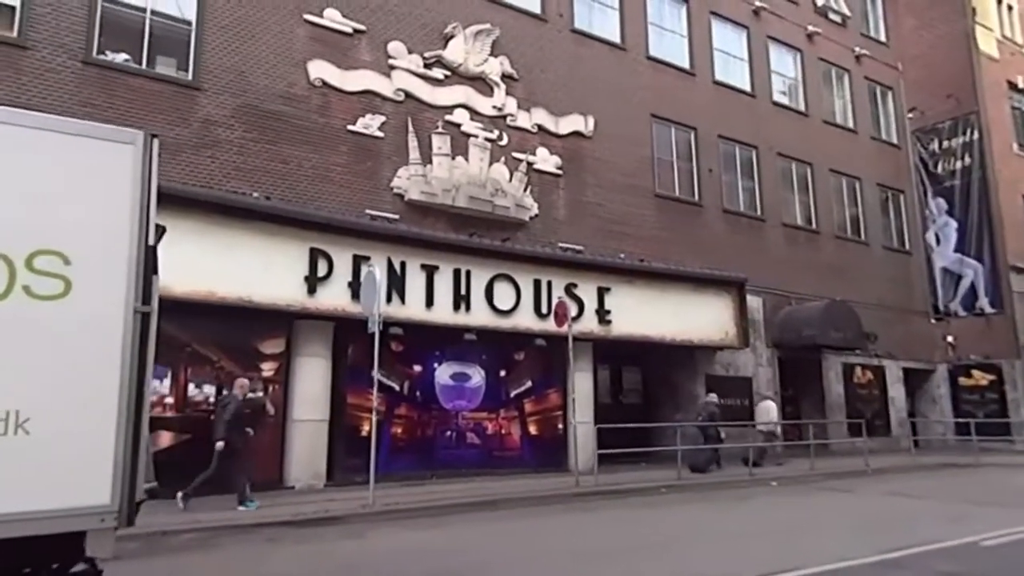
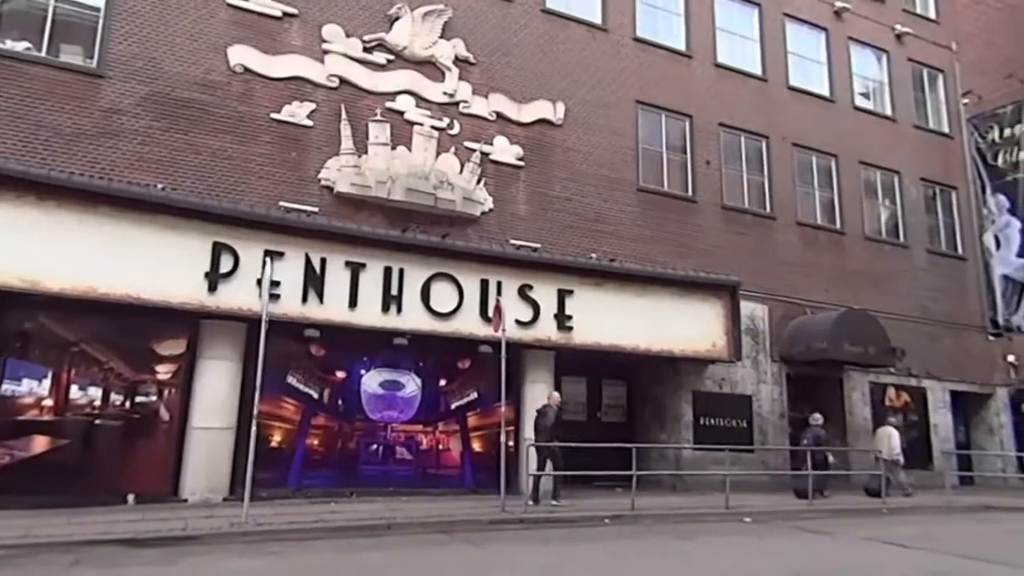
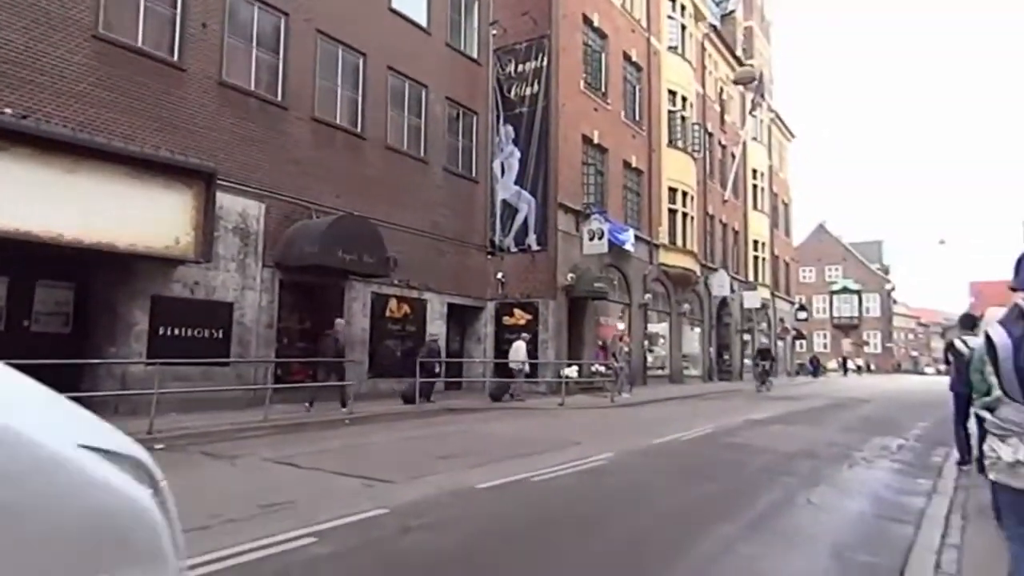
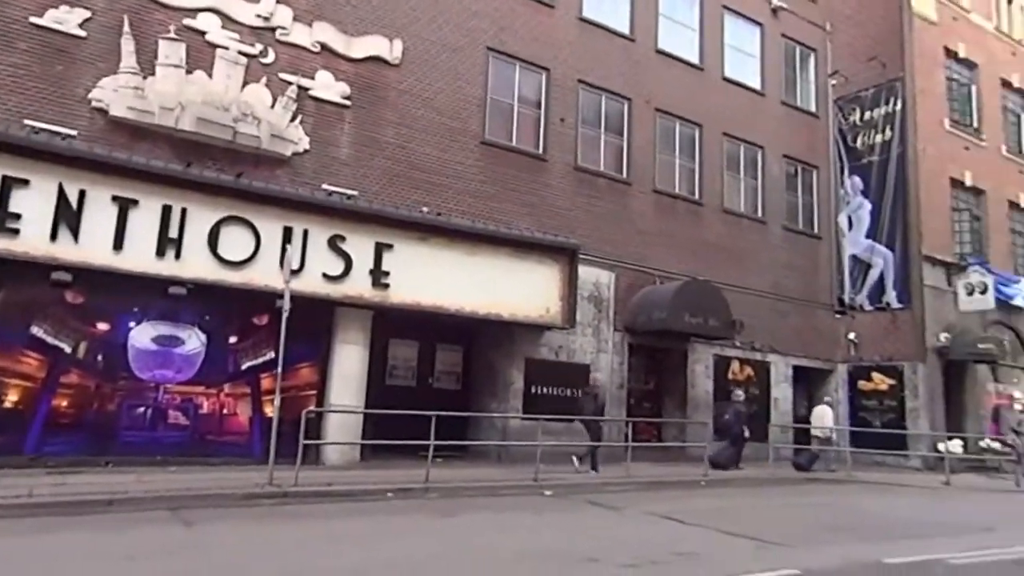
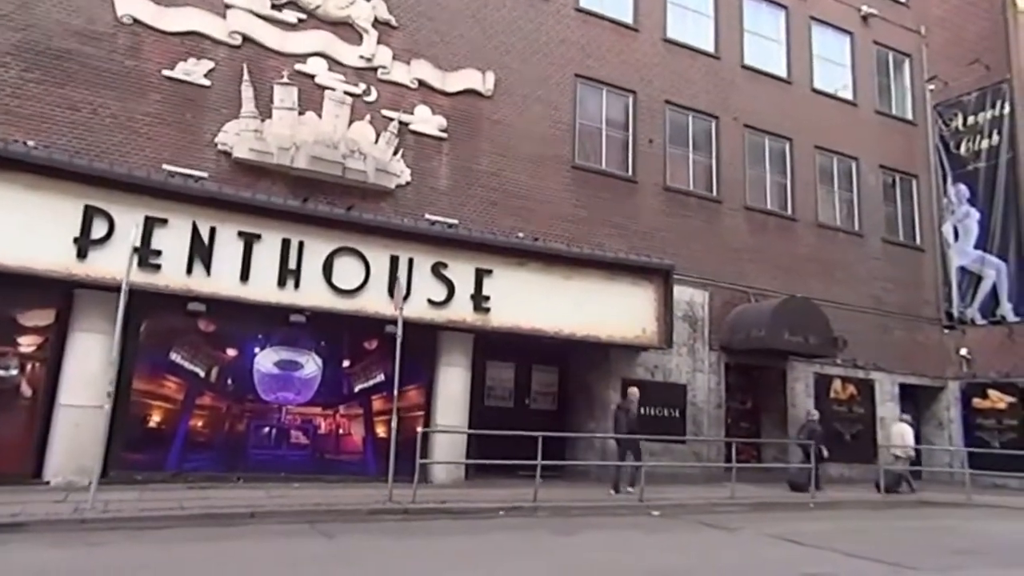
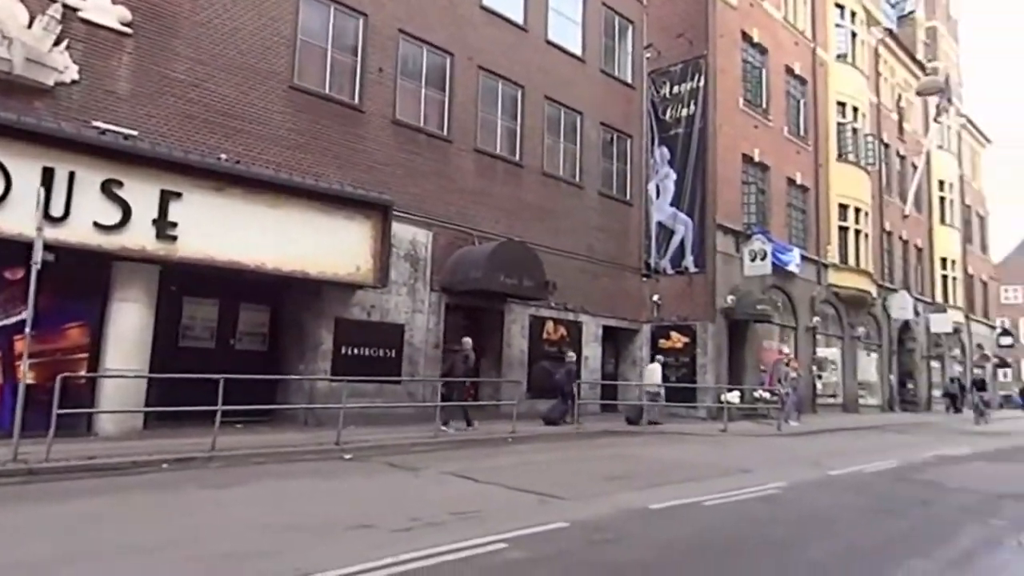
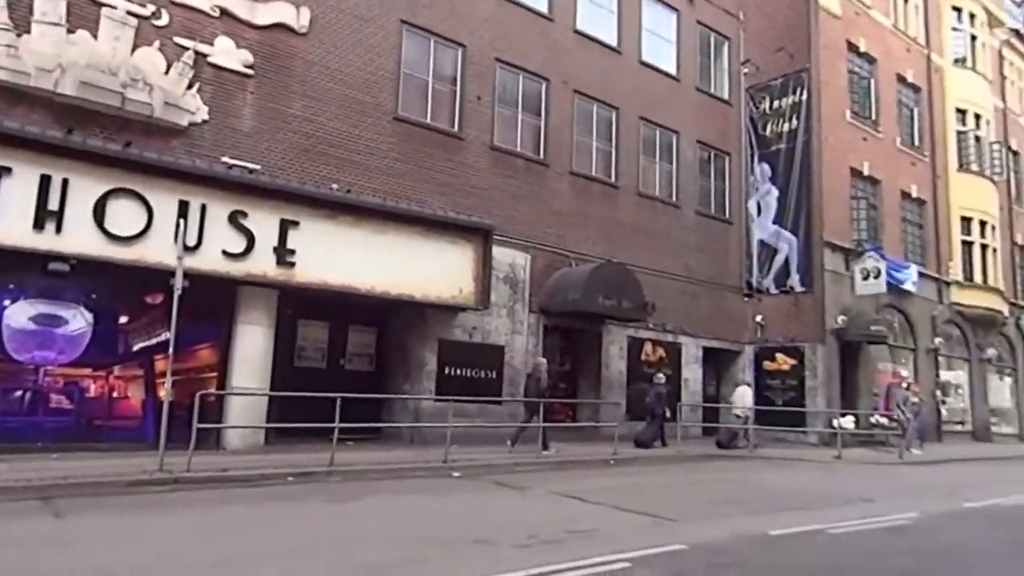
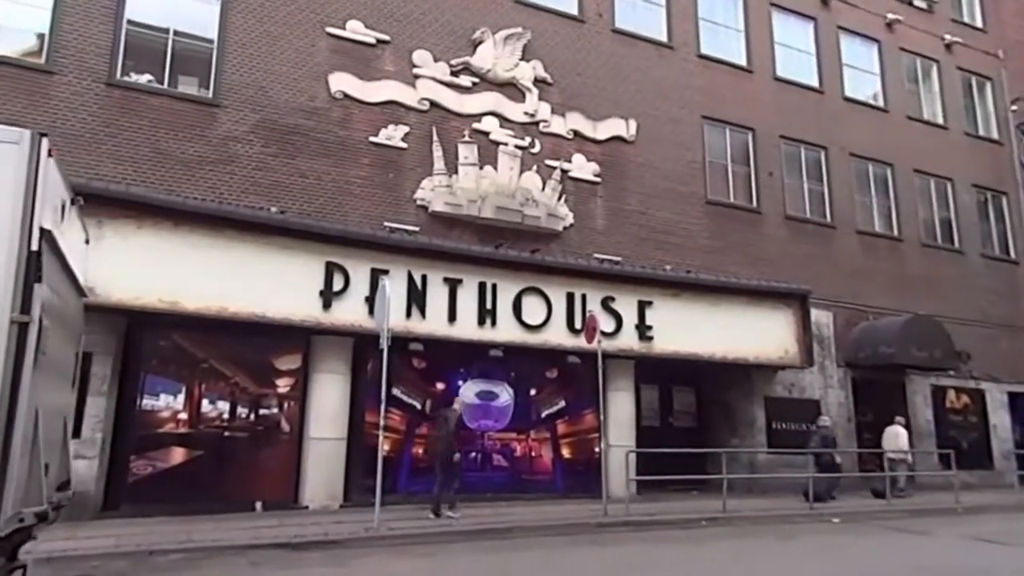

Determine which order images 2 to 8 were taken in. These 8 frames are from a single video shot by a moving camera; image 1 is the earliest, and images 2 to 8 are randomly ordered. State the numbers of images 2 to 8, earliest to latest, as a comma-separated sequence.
8, 2, 5, 4, 7, 6, 3
